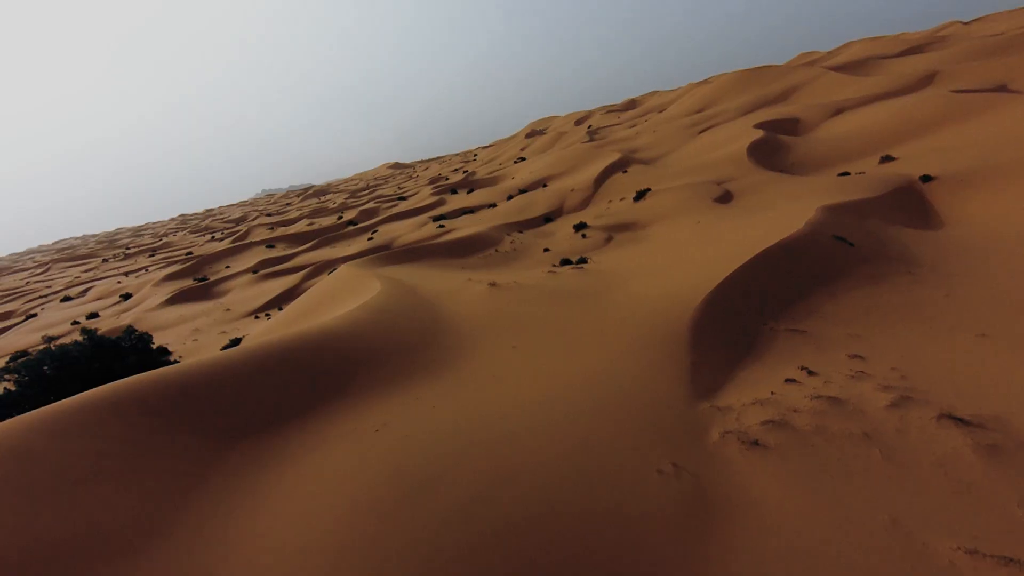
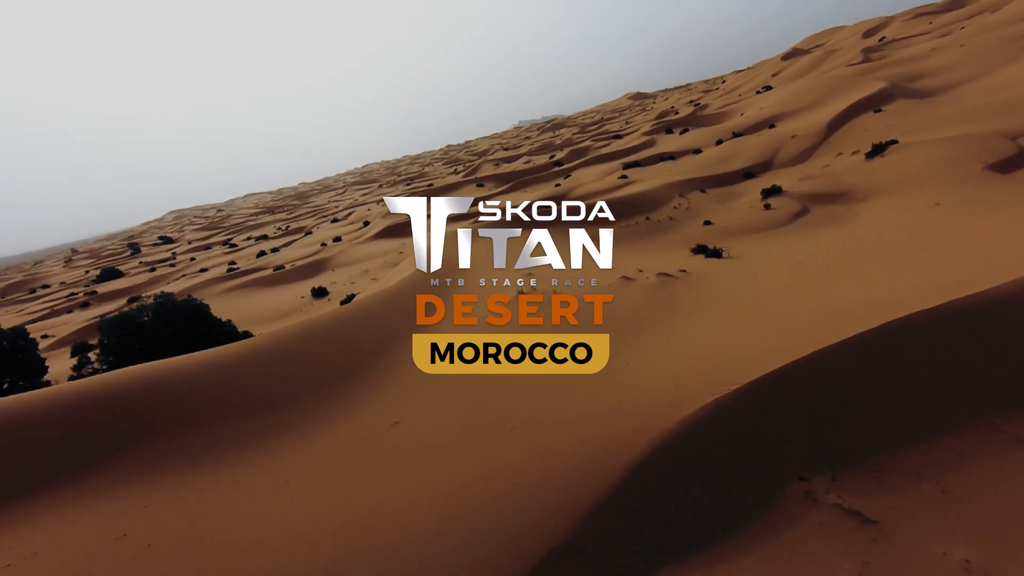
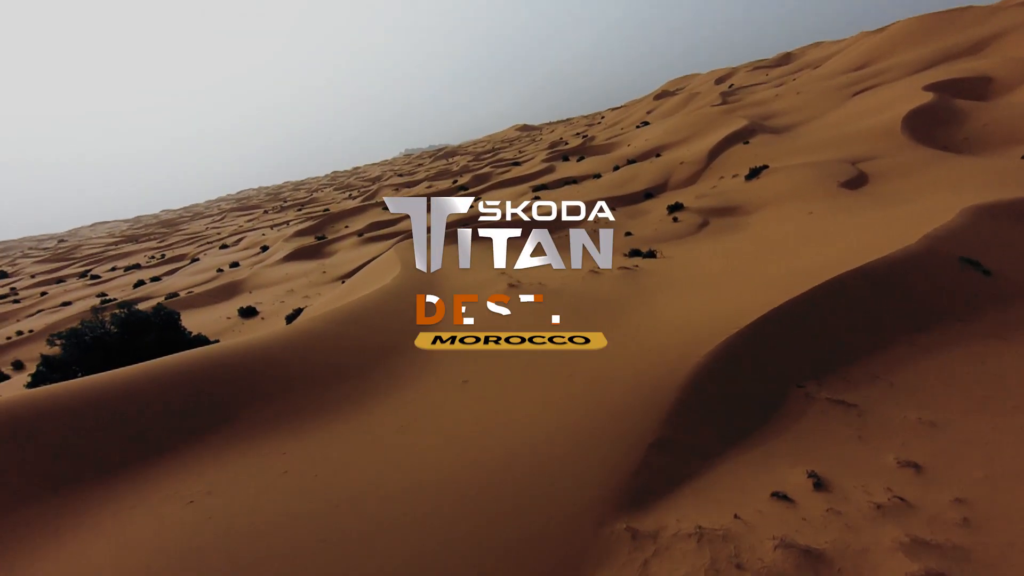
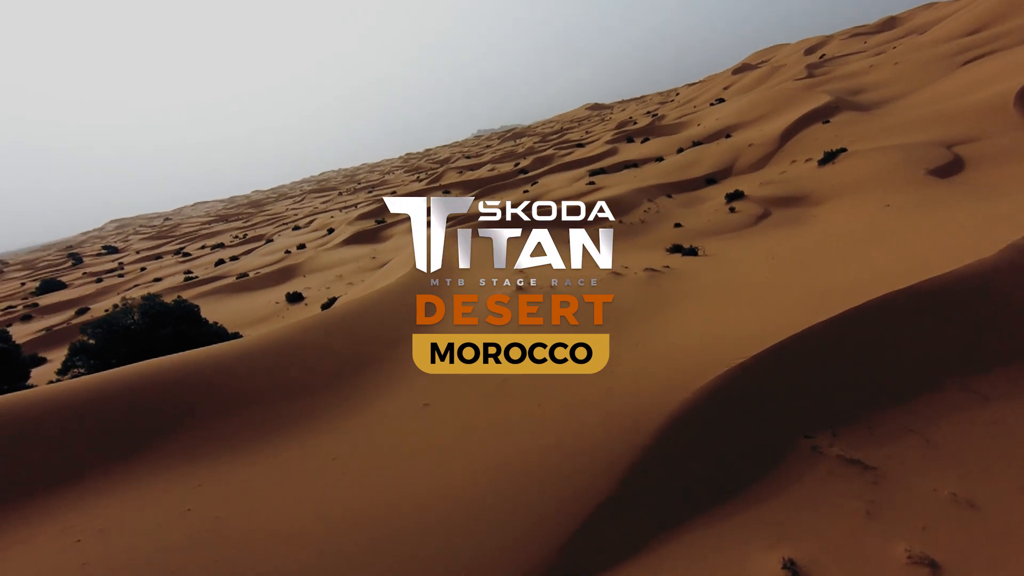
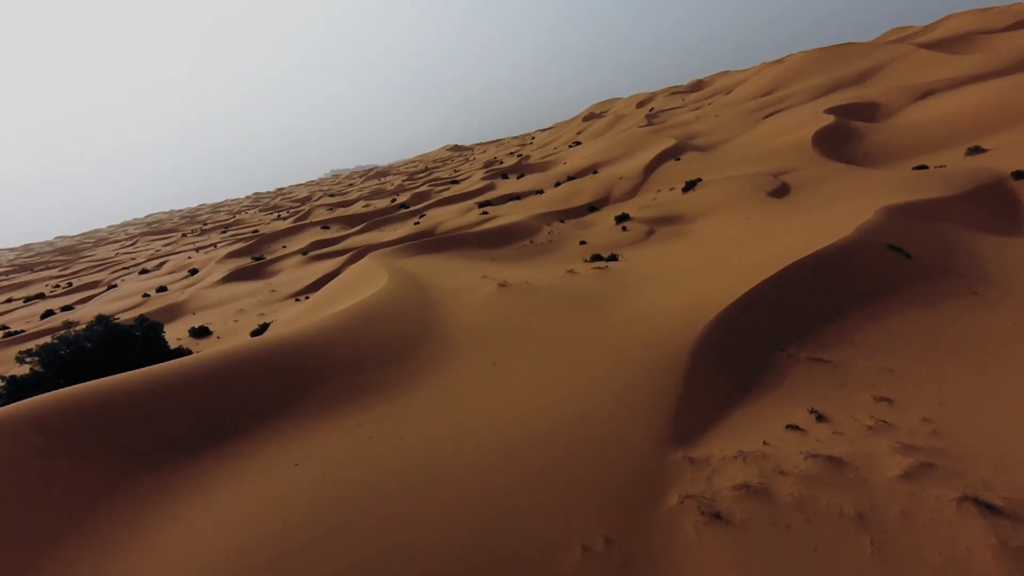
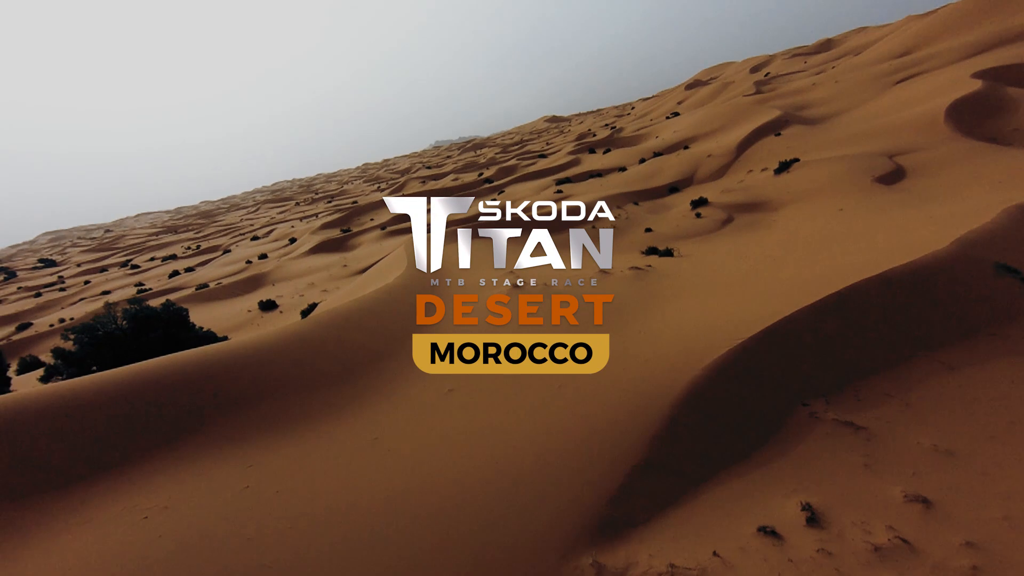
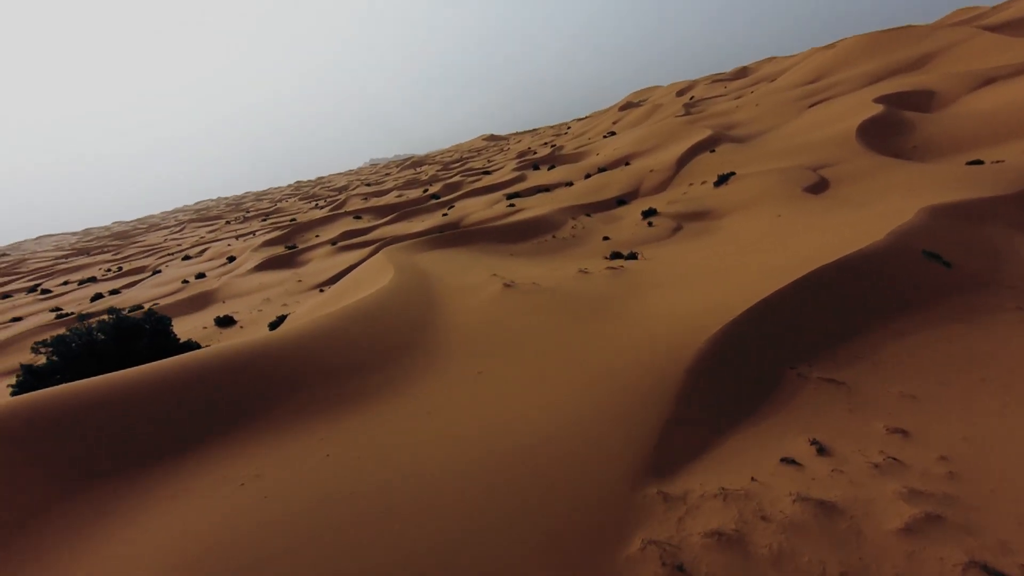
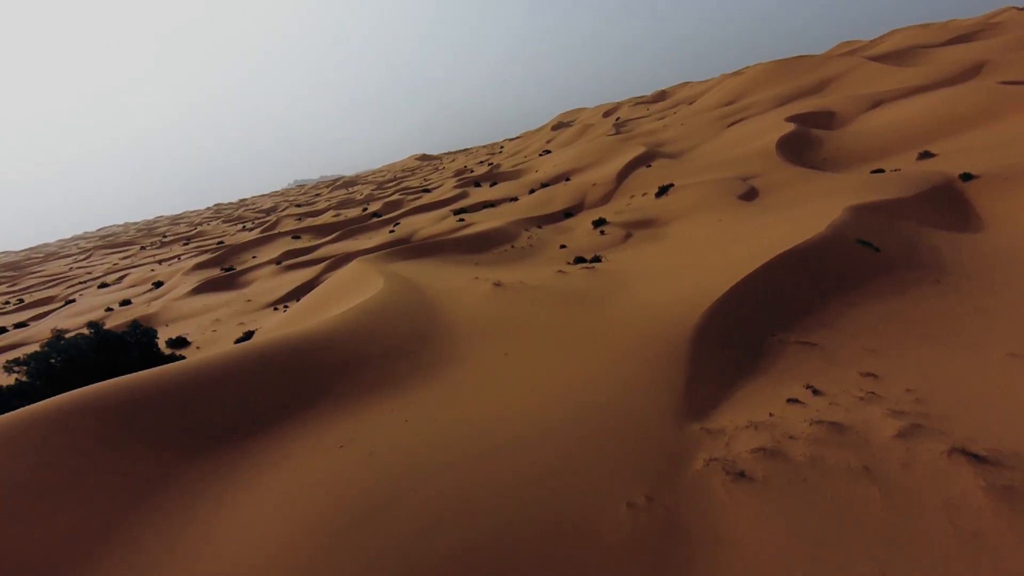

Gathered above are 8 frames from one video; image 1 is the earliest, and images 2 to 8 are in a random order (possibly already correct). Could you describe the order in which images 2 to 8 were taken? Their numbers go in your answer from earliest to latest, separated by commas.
8, 5, 7, 3, 6, 4, 2
